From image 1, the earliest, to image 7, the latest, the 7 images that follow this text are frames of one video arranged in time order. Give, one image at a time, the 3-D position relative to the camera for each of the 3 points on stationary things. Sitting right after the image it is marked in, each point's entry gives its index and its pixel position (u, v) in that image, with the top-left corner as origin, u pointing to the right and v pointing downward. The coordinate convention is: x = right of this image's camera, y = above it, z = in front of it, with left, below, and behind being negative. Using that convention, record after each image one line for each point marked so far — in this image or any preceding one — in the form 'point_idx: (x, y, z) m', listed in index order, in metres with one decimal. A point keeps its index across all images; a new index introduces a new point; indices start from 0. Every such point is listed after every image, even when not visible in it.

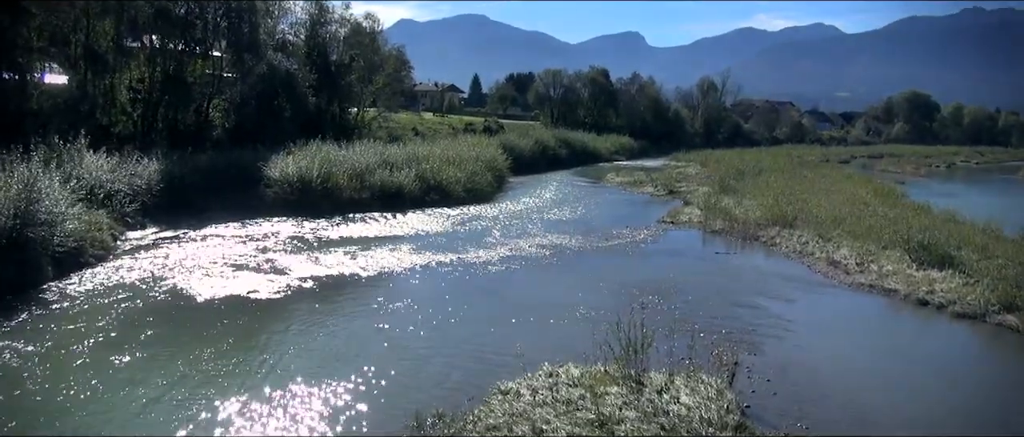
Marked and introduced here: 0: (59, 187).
0: (-10.2, +0.7, +16.8) m
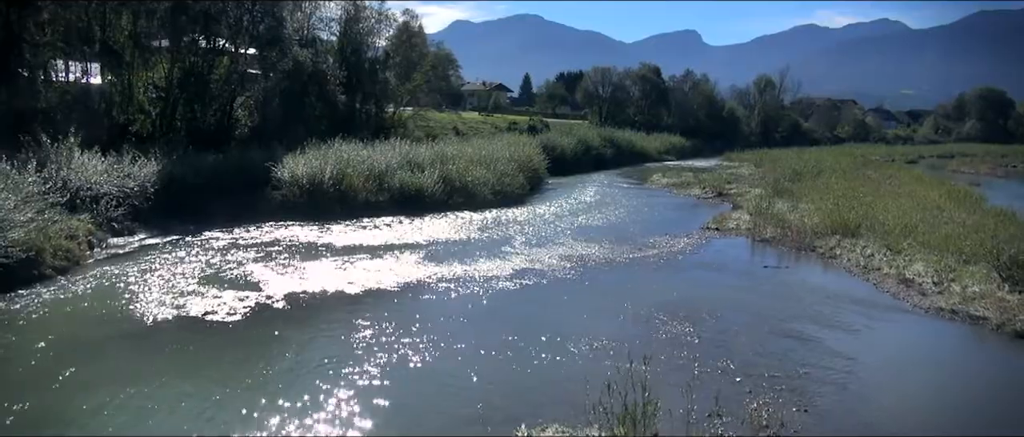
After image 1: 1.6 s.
0: (-10.0, +0.6, +15.4) m
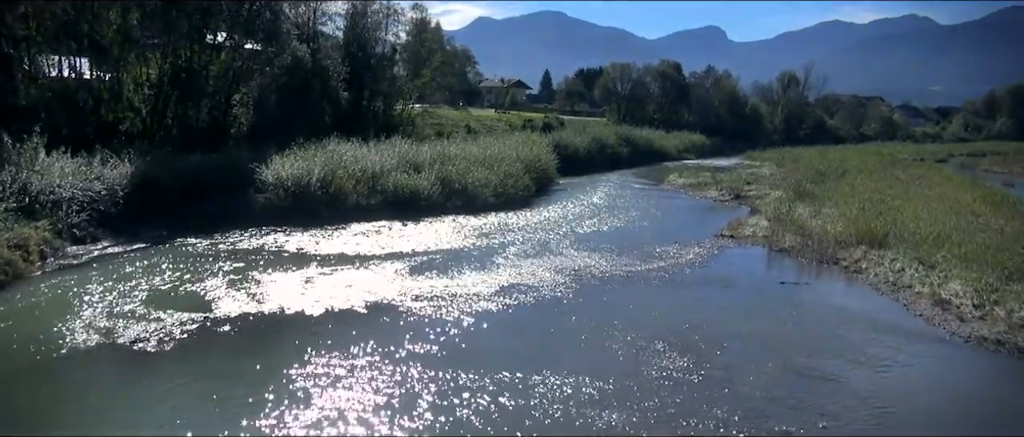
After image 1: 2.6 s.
0: (-10.3, +0.4, +14.1) m
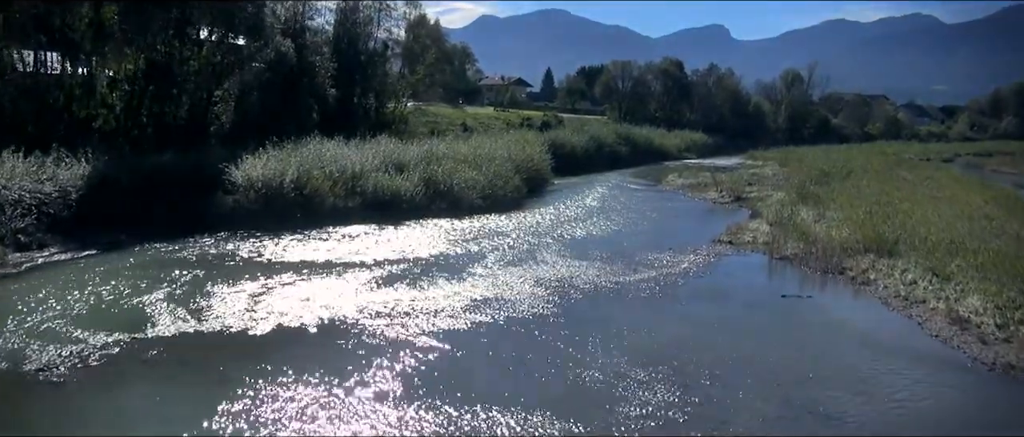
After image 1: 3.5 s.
0: (-10.7, +0.3, +12.9) m
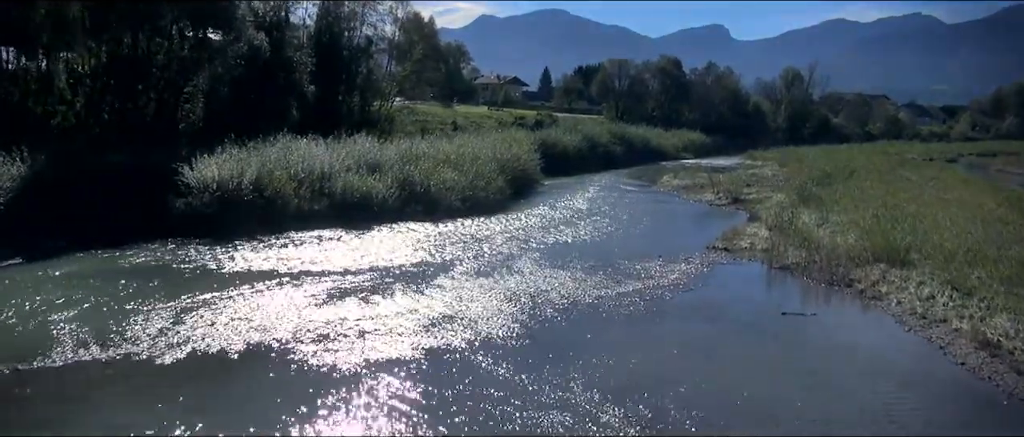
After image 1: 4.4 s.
0: (-11.3, +0.2, +11.3) m
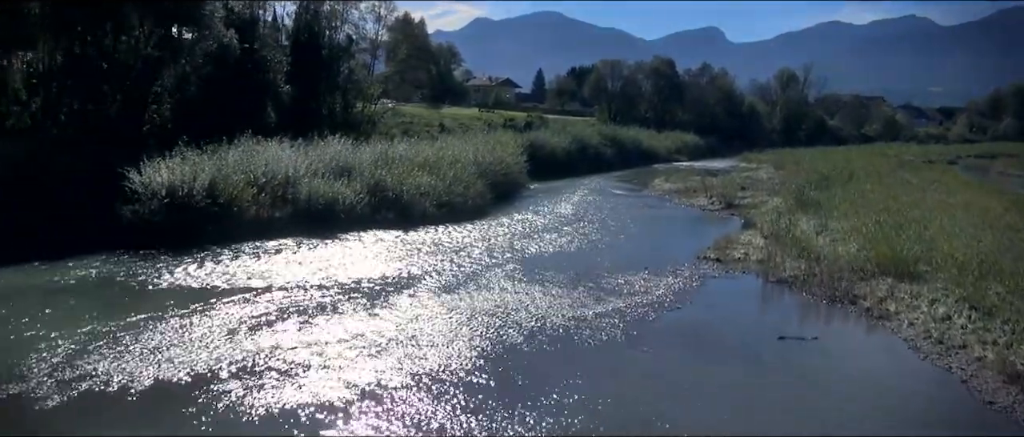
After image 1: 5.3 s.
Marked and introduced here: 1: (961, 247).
0: (-11.8, 0.0, +9.8) m
1: (+9.6, -0.6, +15.9) m
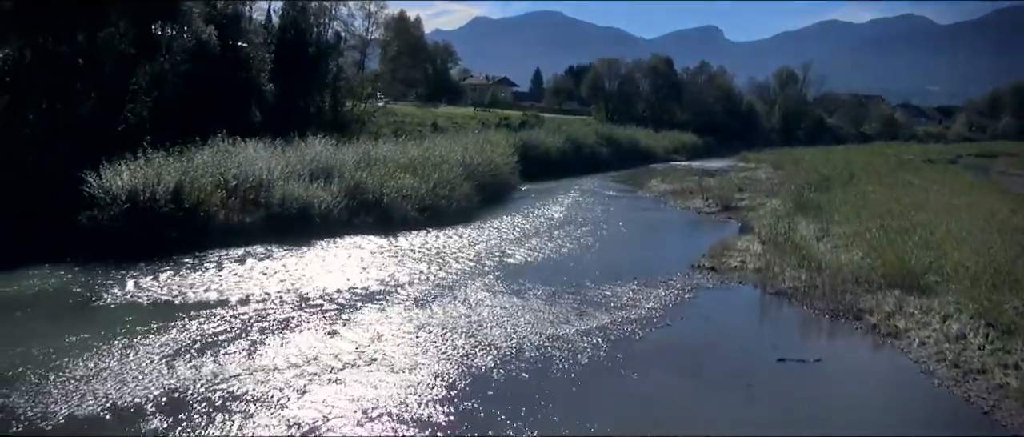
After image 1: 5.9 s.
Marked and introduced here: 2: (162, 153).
0: (-12.2, -0.1, +8.7) m
1: (+9.2, -0.8, +15.0) m
2: (-8.9, +1.7, +19.0) m
